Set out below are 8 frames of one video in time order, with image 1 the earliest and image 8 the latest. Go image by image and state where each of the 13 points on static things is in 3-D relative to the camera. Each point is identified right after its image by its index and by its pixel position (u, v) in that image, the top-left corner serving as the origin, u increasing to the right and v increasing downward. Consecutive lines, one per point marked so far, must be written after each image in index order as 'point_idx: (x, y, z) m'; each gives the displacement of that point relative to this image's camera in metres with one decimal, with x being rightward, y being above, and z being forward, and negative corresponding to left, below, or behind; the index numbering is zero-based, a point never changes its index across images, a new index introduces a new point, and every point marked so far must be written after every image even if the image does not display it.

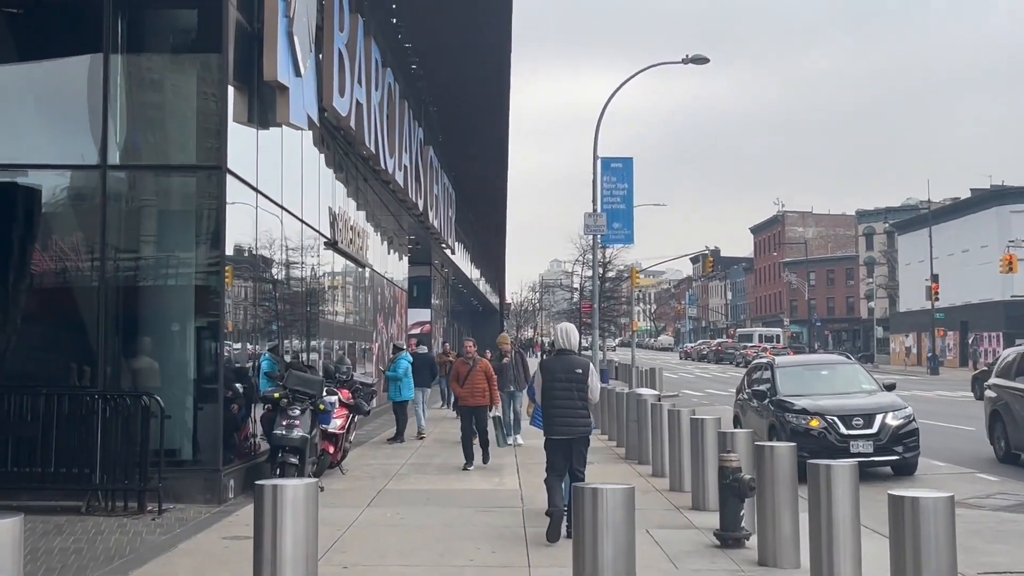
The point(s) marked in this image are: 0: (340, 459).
0: (-1.9, -1.9, +12.4) m
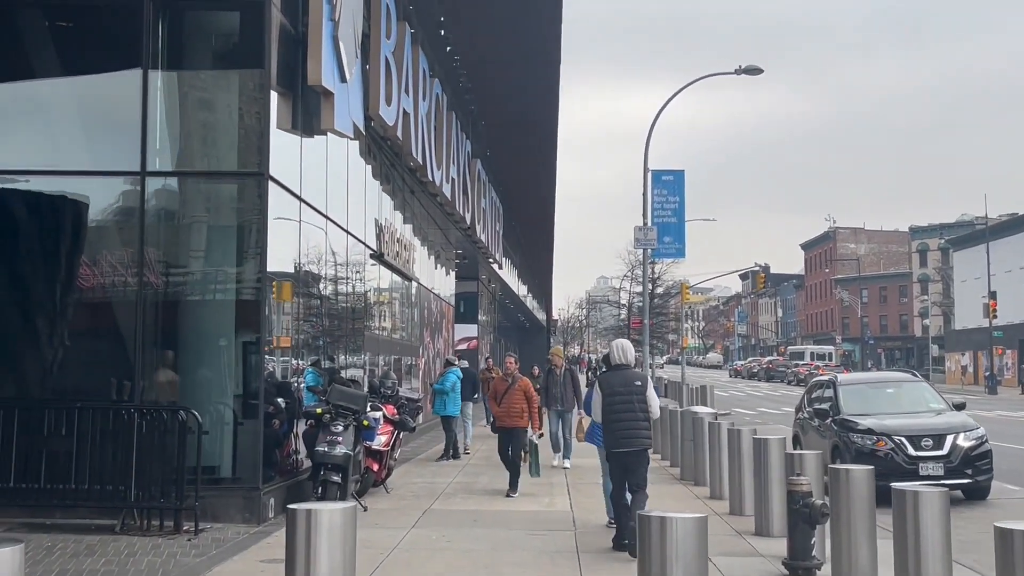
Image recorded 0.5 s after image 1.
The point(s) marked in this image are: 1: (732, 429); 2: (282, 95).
0: (-1.4, -2.0, +12.0) m
1: (+2.5, -1.6, +12.4) m
2: (-2.3, +1.9, +11.1) m
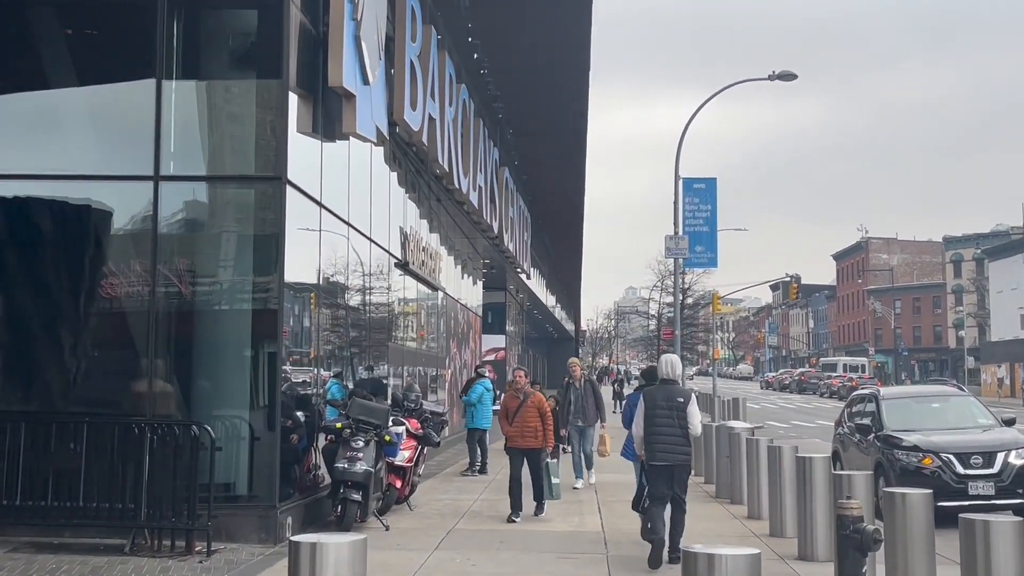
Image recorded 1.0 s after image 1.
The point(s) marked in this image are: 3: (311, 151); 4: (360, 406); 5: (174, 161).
0: (-1.1, -2.1, +11.5) m
1: (+2.8, -1.7, +11.9) m
2: (-2.0, +1.8, +10.7) m
3: (-2.0, +1.4, +11.0) m
4: (-1.4, -1.1, +10.1) m
5: (-3.1, +1.2, +10.1) m
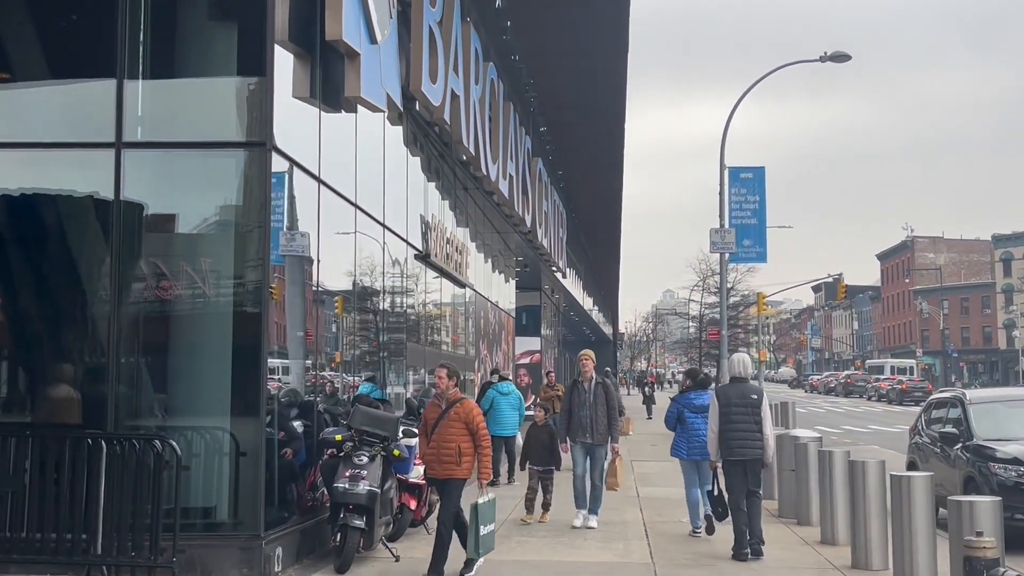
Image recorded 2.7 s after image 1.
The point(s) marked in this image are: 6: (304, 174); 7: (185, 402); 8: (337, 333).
0: (-0.8, -2.0, +10.0) m
1: (+3.1, -1.5, +10.2) m
2: (-1.8, +1.9, +9.1) m
3: (-1.7, +1.4, +9.5) m
4: (-1.1, -1.0, +8.6) m
5: (-2.8, +1.2, +8.6) m
6: (-1.7, +1.0, +9.4) m
7: (-2.4, -0.8, +8.4) m
8: (-1.7, -0.4, +10.5) m
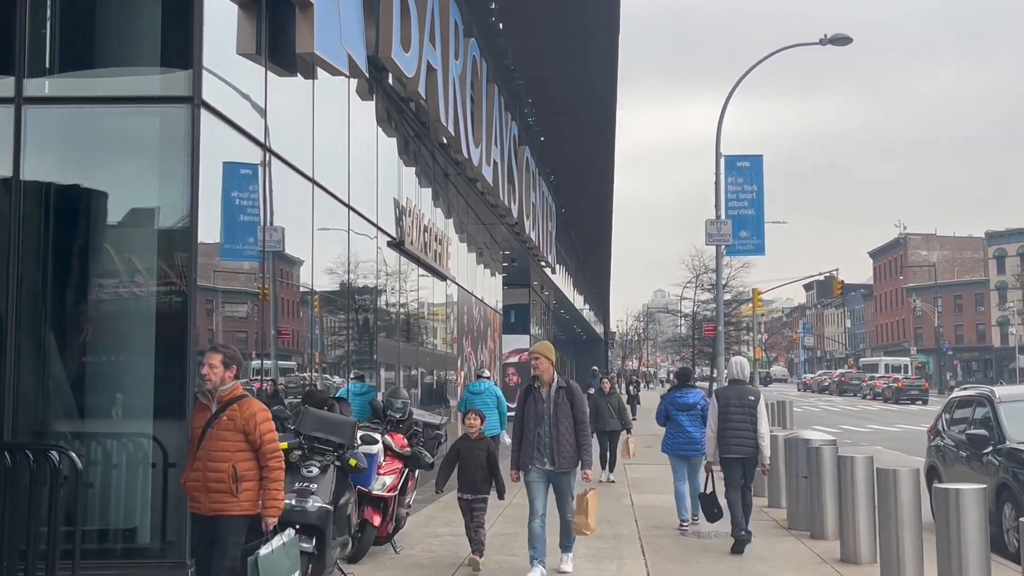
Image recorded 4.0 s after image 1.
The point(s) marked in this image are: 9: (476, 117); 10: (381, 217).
0: (-0.9, -1.9, +8.7) m
1: (+2.9, -1.4, +9.0) m
2: (-1.9, +2.0, +7.9) m
3: (-1.9, +1.6, +8.2) m
4: (-1.3, -0.9, +7.4) m
5: (-3.0, +1.3, +7.4) m
6: (-1.9, +1.1, +8.1) m
7: (-2.6, -0.7, +7.1) m
8: (-1.8, -0.3, +9.3) m
9: (-0.6, +2.7, +17.5) m
10: (-1.5, +0.8, +13.1) m
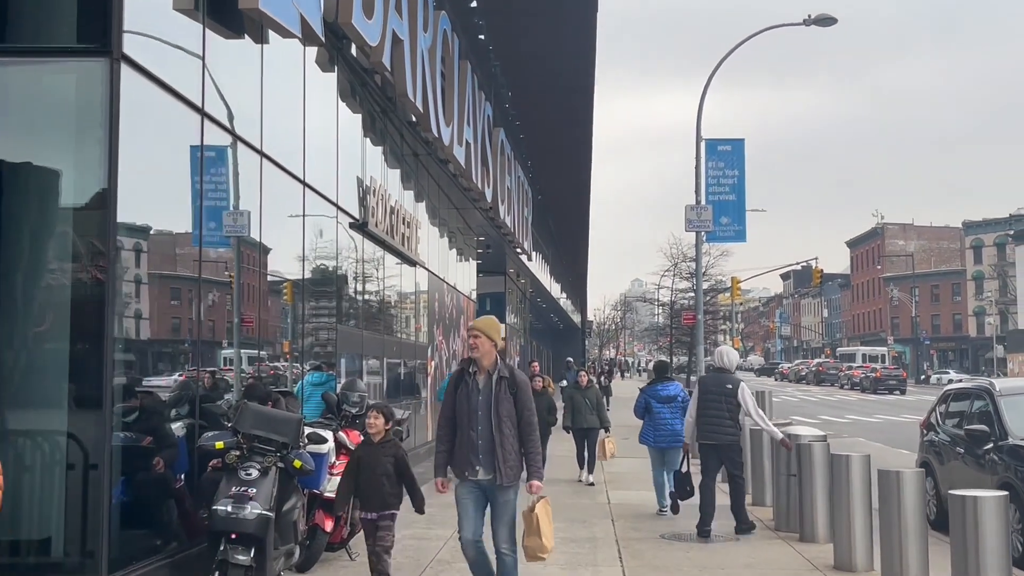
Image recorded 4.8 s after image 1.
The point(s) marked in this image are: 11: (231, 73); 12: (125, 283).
0: (-1.2, -1.8, +8.0) m
1: (+2.6, -1.3, +8.3) m
2: (-2.1, +2.1, +7.1) m
3: (-2.1, +1.7, +7.4) m
4: (-1.5, -0.7, +6.6) m
5: (-3.2, +1.5, +6.6) m
6: (-2.1, +1.2, +7.3) m
7: (-2.8, -0.6, +6.3) m
8: (-2.1, -0.2, +8.5) m
9: (-1.0, +2.9, +16.7) m
10: (-1.8, +1.0, +12.3) m
11: (-2.1, +1.6, +8.4) m
12: (-2.2, +0.1, +6.5) m
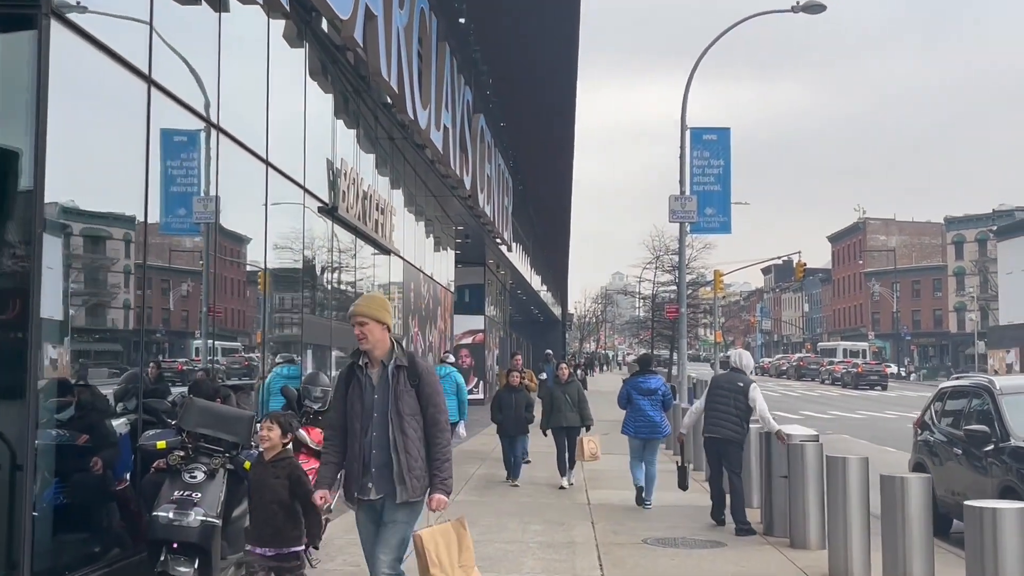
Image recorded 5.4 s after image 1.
0: (-1.4, -1.7, +7.4) m
1: (+2.5, -1.2, +7.8) m
2: (-2.3, +2.2, +6.5) m
3: (-2.3, +1.8, +6.8) m
4: (-1.7, -0.7, +6.0) m
5: (-3.3, +1.6, +5.9) m
6: (-2.3, +1.3, +6.7) m
7: (-2.9, -0.5, +5.7) m
8: (-2.3, -0.1, +7.9) m
9: (-1.3, +3.0, +16.1) m
10: (-2.1, +1.1, +11.6) m
11: (-2.2, +1.7, +7.8) m
12: (-2.3, +0.1, +5.9) m
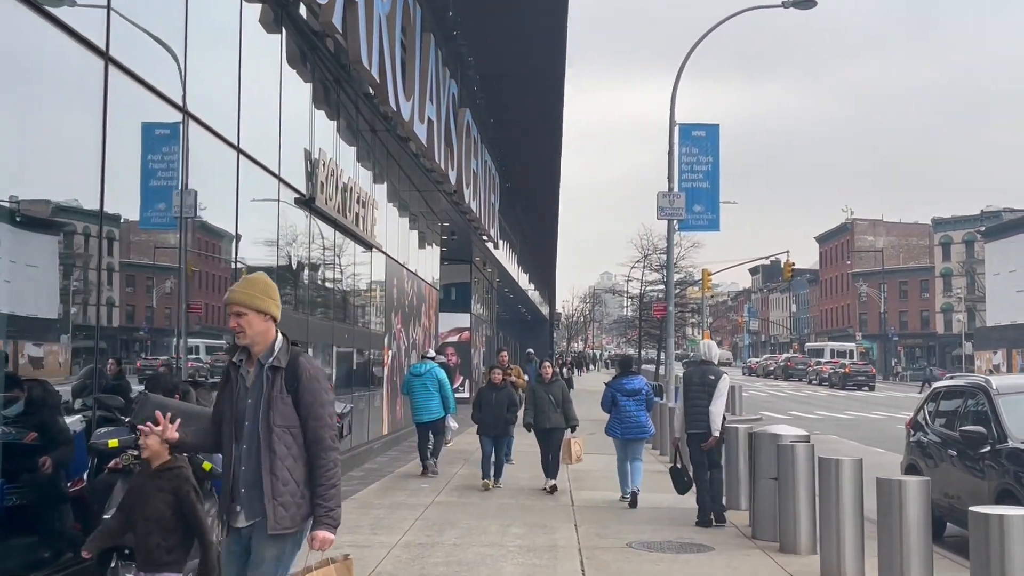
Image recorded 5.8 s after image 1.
0: (-1.5, -1.6, +7.0) m
1: (+2.3, -1.2, +7.5) m
2: (-2.4, +2.3, +6.1) m
3: (-2.4, +1.8, +6.4) m
4: (-1.8, -0.6, +5.6) m
5: (-3.5, +1.6, +5.6) m
6: (-2.4, +1.4, +6.3) m
7: (-3.1, -0.5, +5.3) m
8: (-2.4, 0.0, +7.5) m
9: (-1.5, +3.1, +15.7) m
10: (-2.2, +1.2, +11.3) m
11: (-2.3, +1.7, +7.4) m
12: (-2.4, +0.2, +5.5) m
